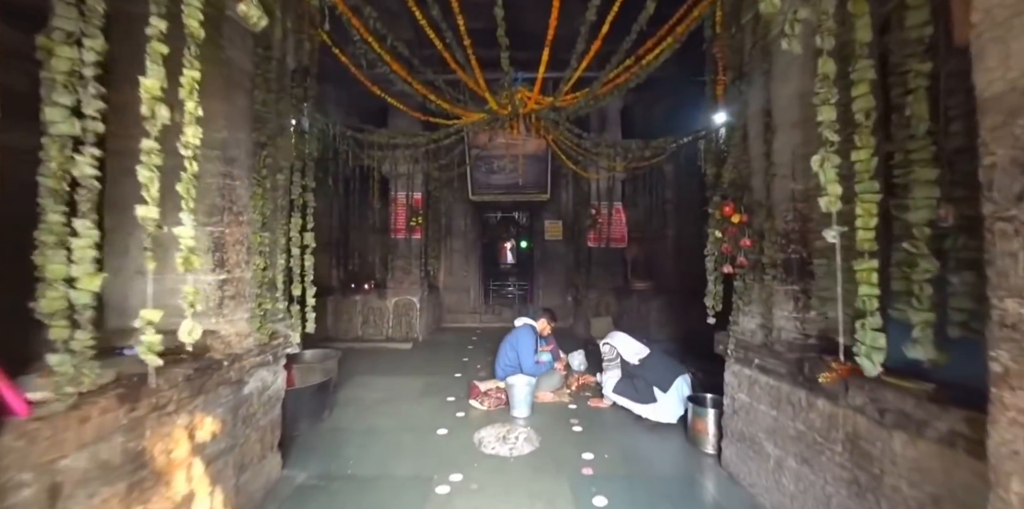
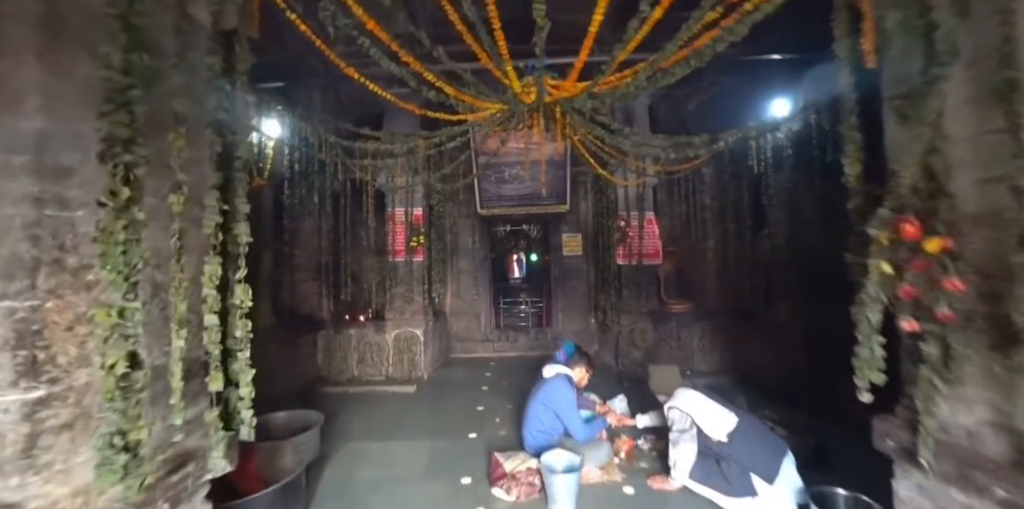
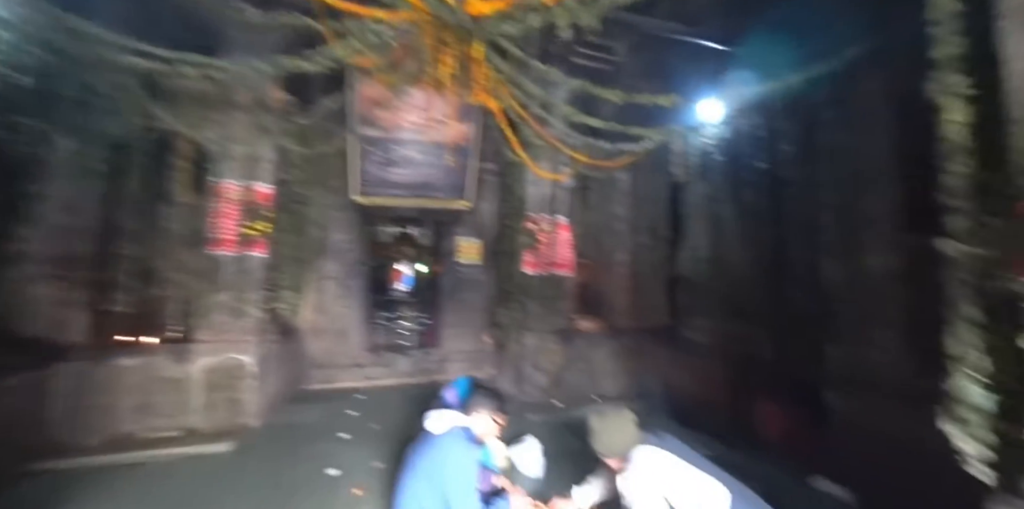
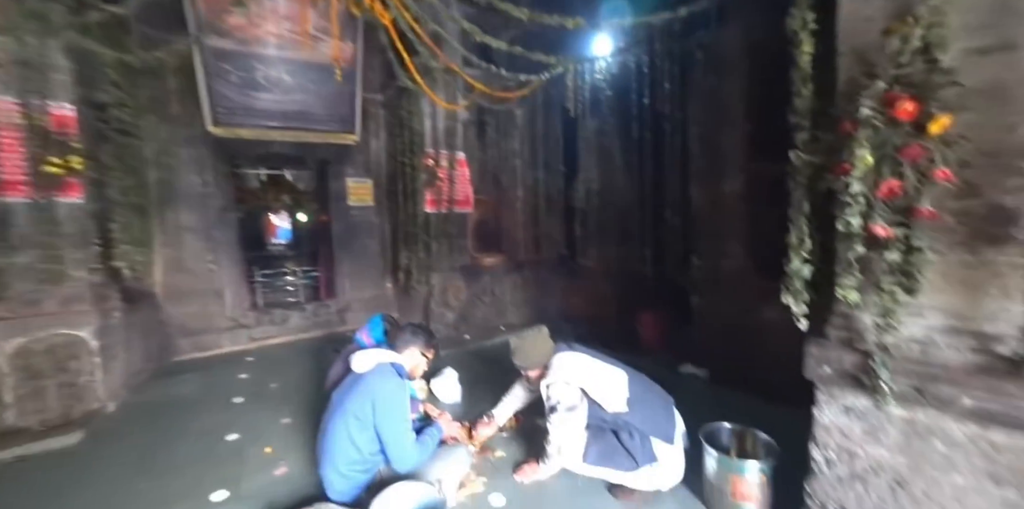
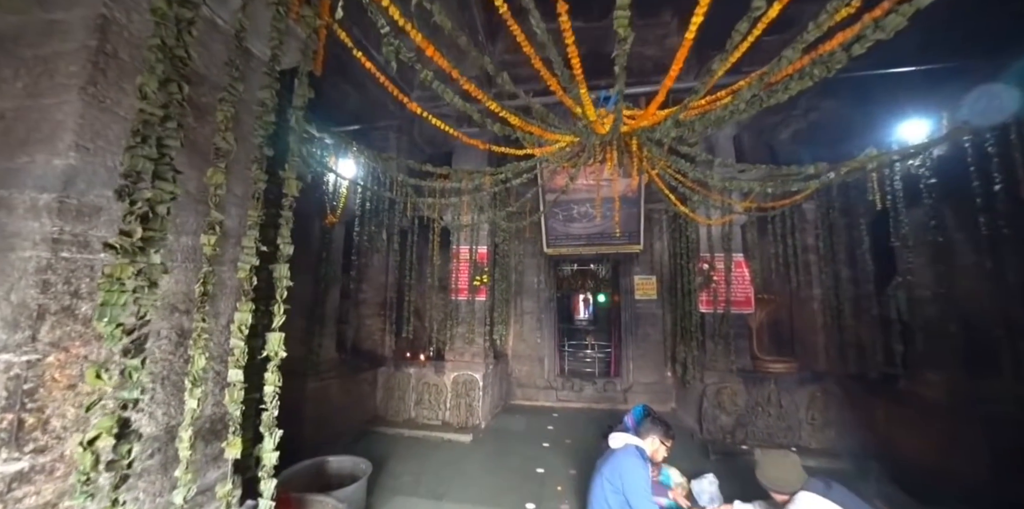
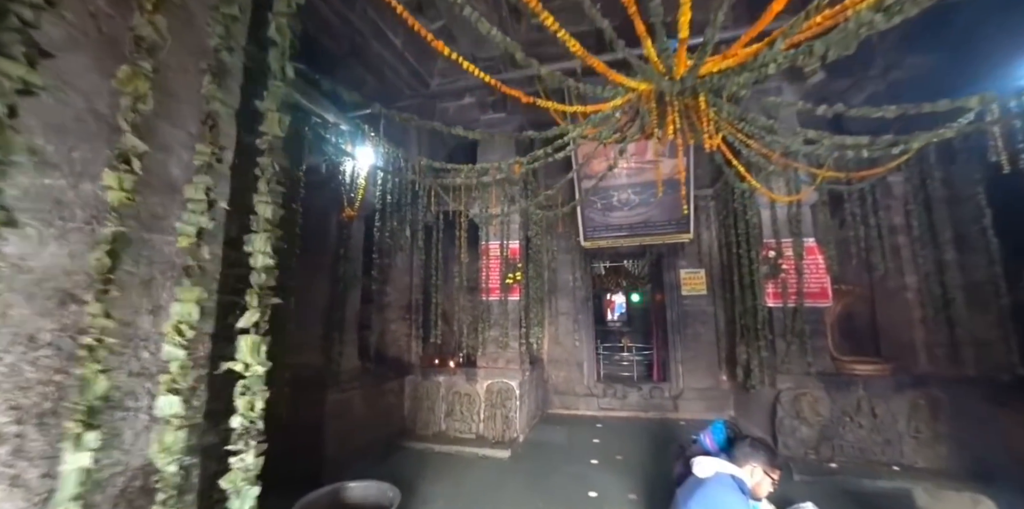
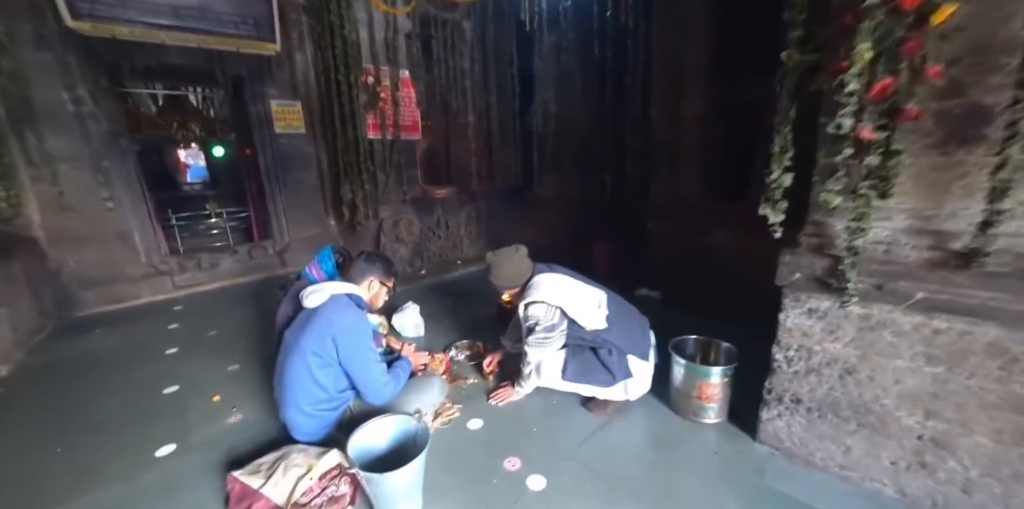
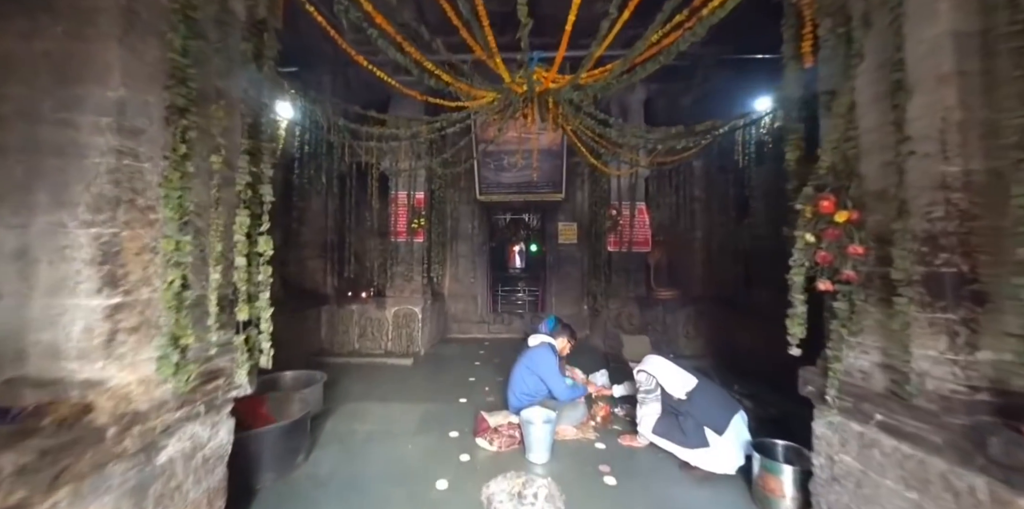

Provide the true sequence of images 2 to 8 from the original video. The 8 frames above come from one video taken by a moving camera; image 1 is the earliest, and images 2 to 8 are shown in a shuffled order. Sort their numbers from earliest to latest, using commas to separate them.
8, 2, 5, 6, 3, 4, 7
